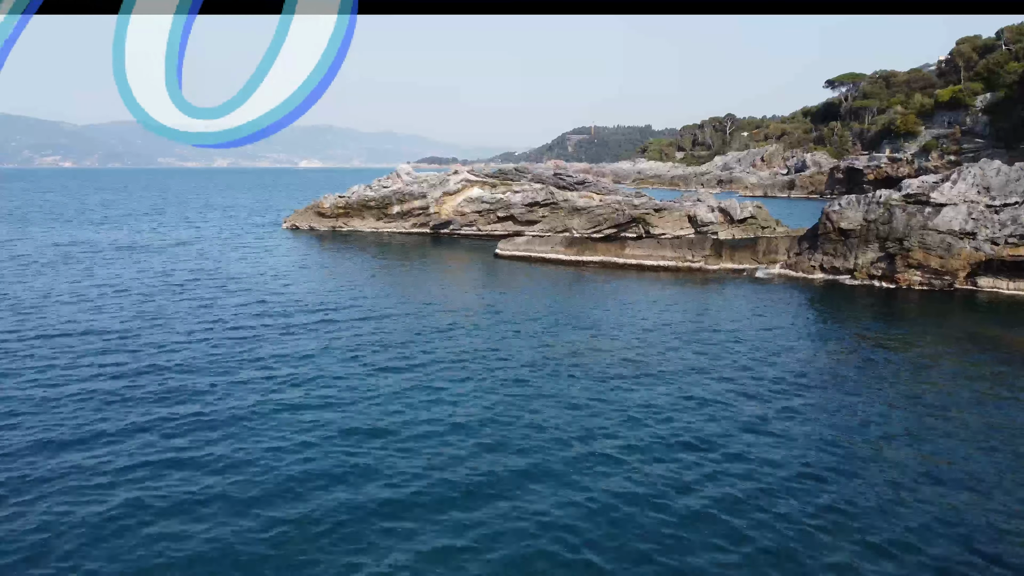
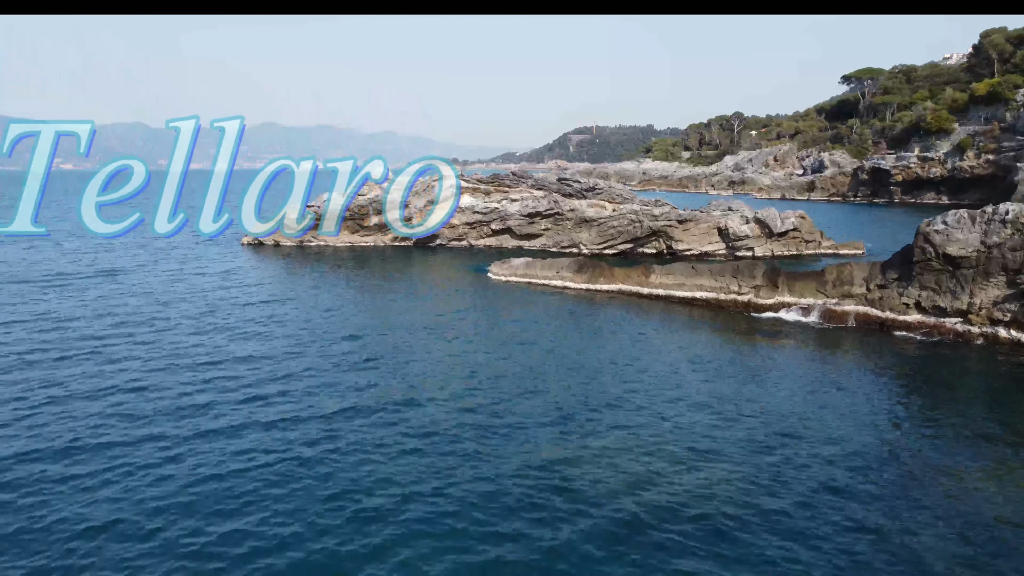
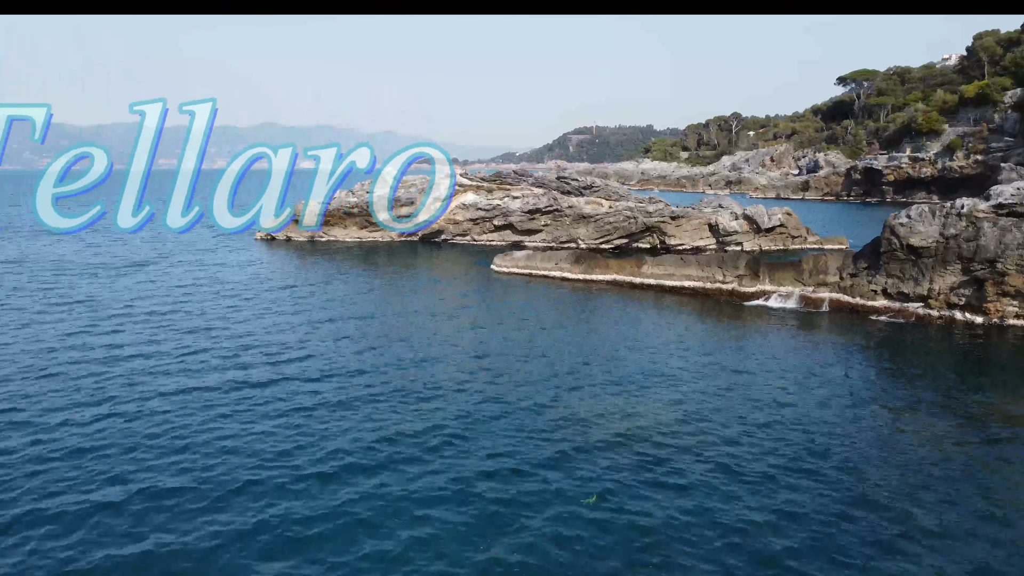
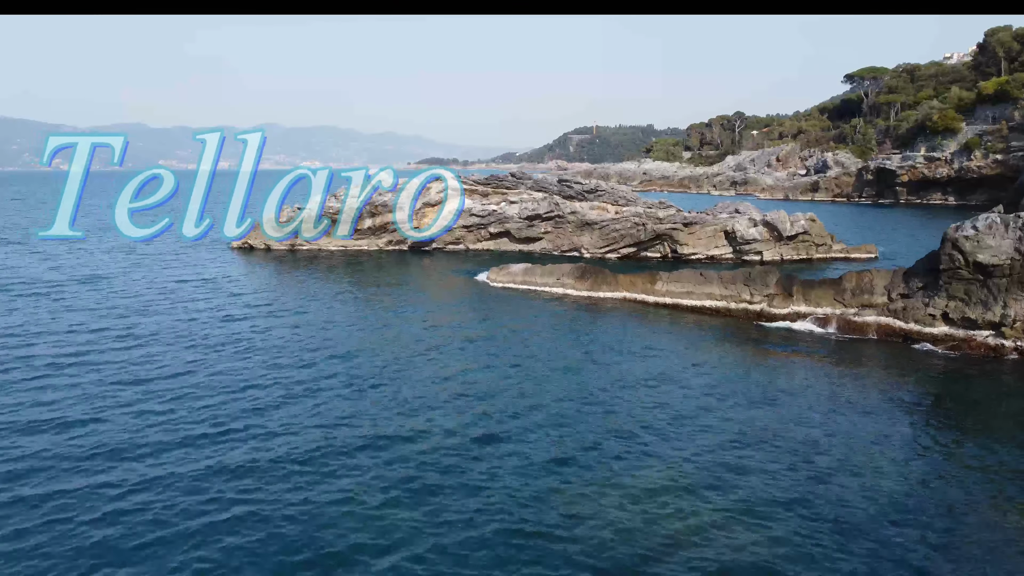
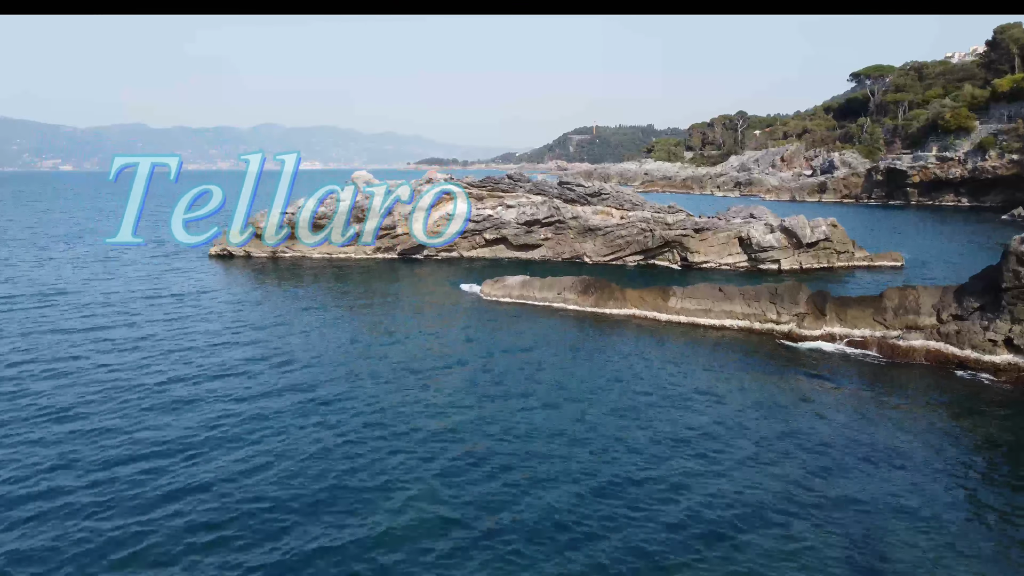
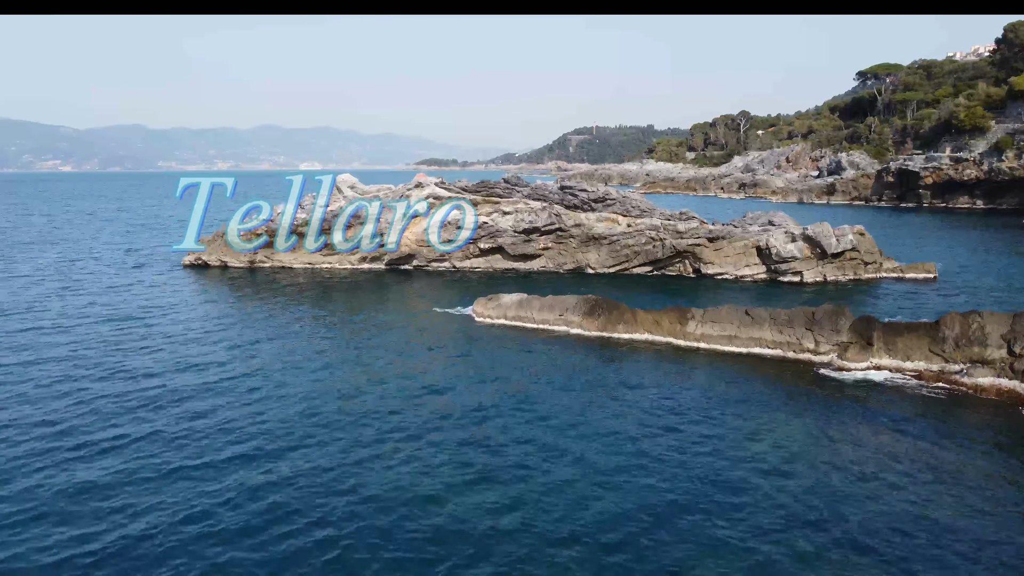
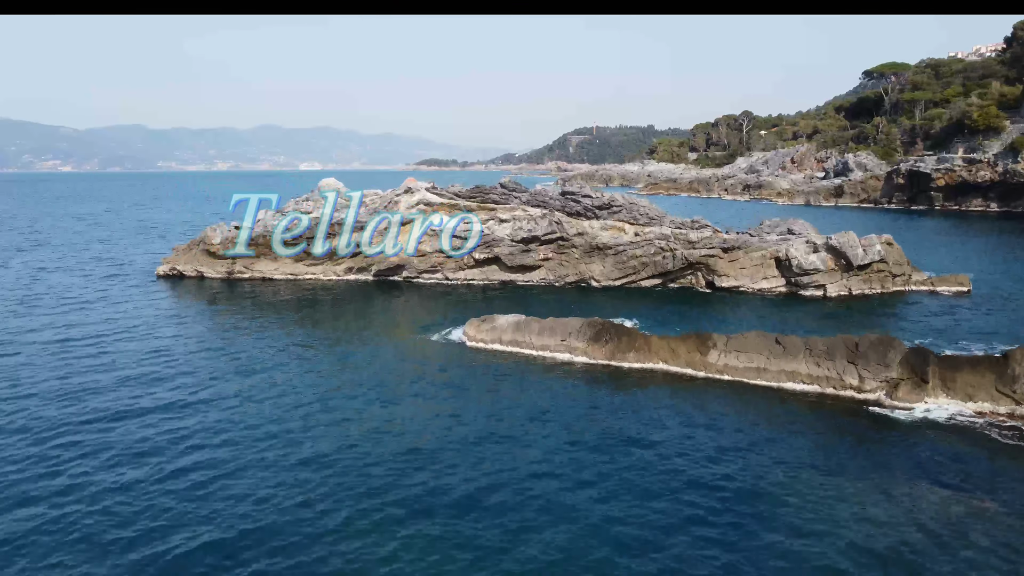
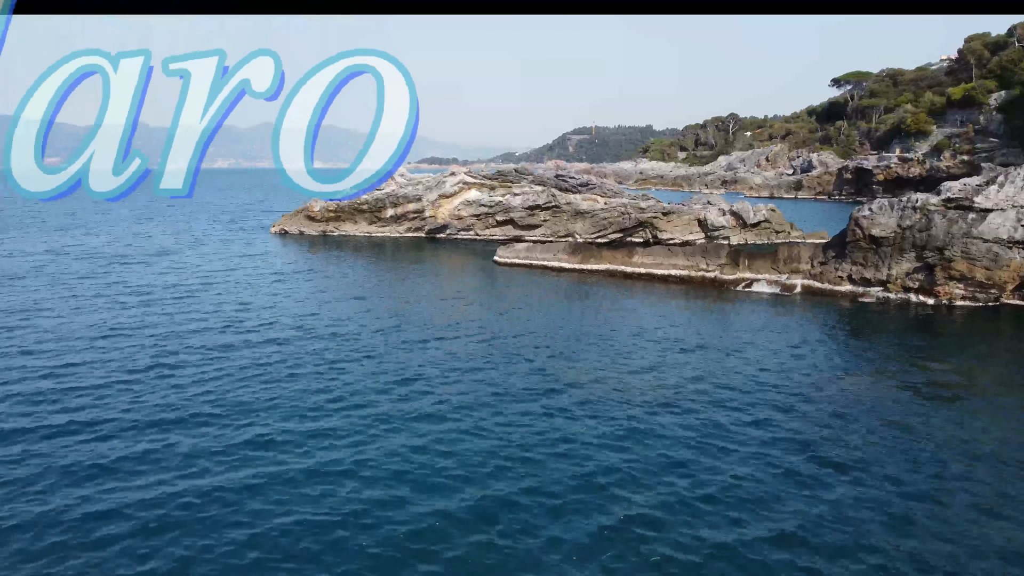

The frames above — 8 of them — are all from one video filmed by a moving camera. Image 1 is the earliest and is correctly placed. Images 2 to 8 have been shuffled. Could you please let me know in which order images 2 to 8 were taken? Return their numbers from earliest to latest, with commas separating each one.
8, 3, 2, 4, 5, 6, 7
